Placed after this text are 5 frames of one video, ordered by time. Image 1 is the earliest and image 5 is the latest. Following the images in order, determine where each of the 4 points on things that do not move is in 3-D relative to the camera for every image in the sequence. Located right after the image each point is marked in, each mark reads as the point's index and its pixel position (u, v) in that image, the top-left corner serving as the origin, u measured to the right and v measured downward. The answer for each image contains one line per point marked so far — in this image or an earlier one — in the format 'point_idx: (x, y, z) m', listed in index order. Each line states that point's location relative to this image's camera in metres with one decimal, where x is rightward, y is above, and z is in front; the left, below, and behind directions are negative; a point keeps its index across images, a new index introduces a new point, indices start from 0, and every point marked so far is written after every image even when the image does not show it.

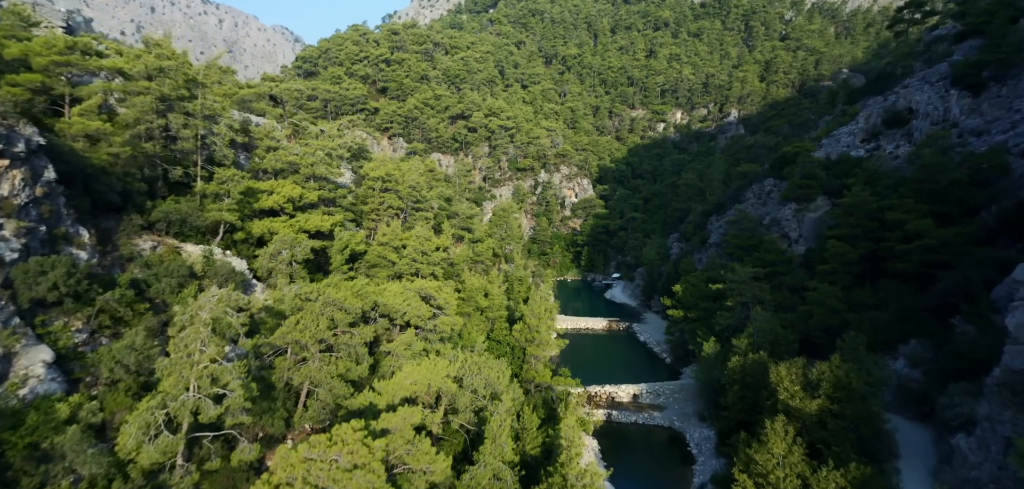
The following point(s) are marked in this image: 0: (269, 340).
0: (-8.3, -3.2, +18.0) m
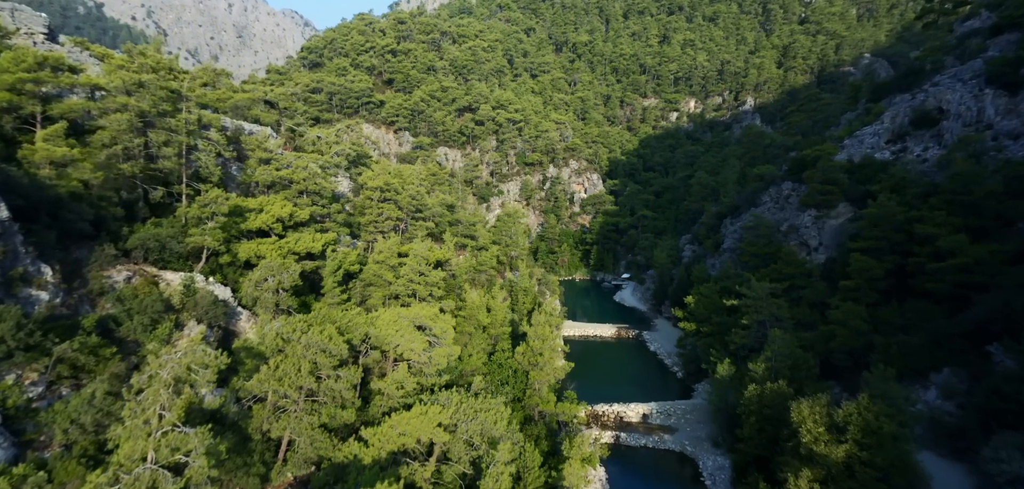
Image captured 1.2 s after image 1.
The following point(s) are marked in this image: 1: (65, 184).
0: (-8.4, -4.5, +16.6) m
1: (-16.1, +2.2, +18.9) m
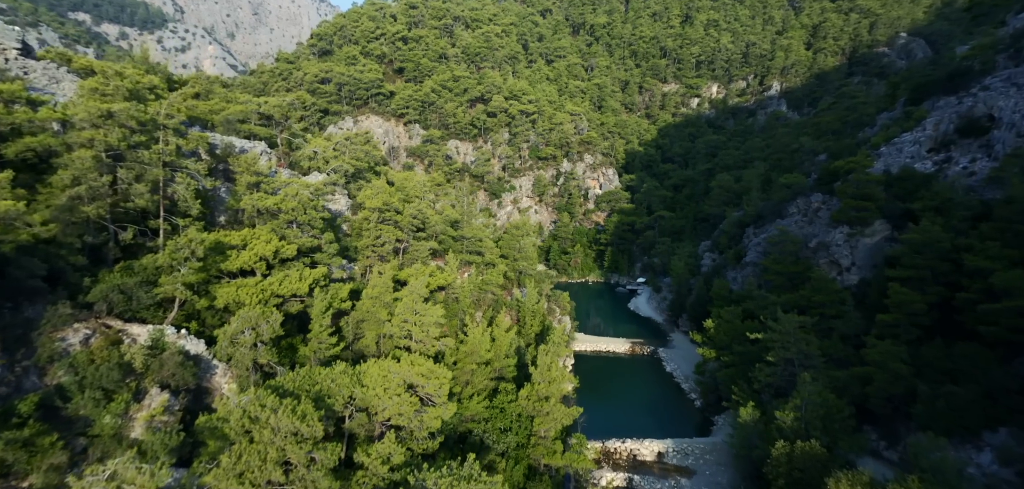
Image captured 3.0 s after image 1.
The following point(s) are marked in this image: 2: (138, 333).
0: (-8.6, -6.7, +14.7) m
1: (-16.2, +0.2, +17.0) m
2: (-13.8, -3.3, +19.3) m
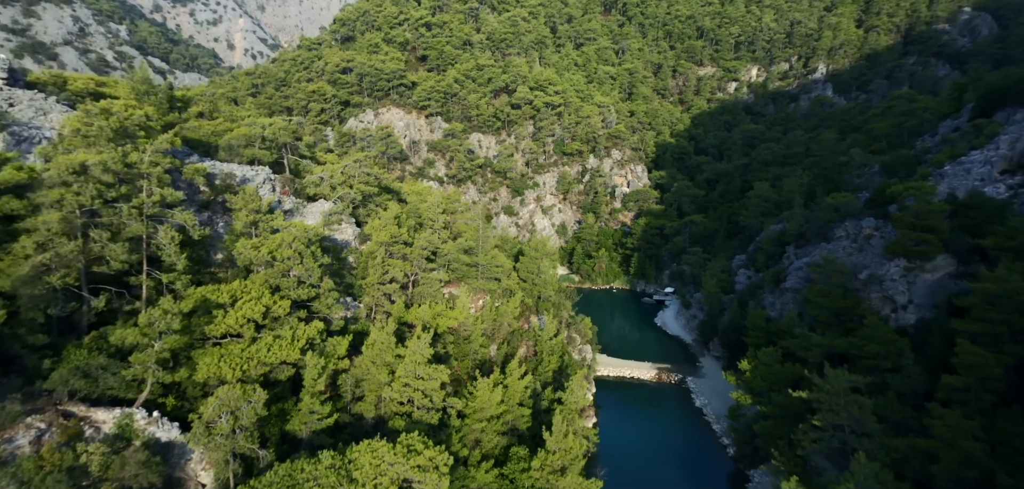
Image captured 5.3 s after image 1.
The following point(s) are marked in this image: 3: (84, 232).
0: (-8.7, -9.5, +12.9) m
1: (-16.0, -2.5, +15.2) m
2: (-13.6, -5.9, +17.6) m
3: (-15.9, +0.6, +19.5) m
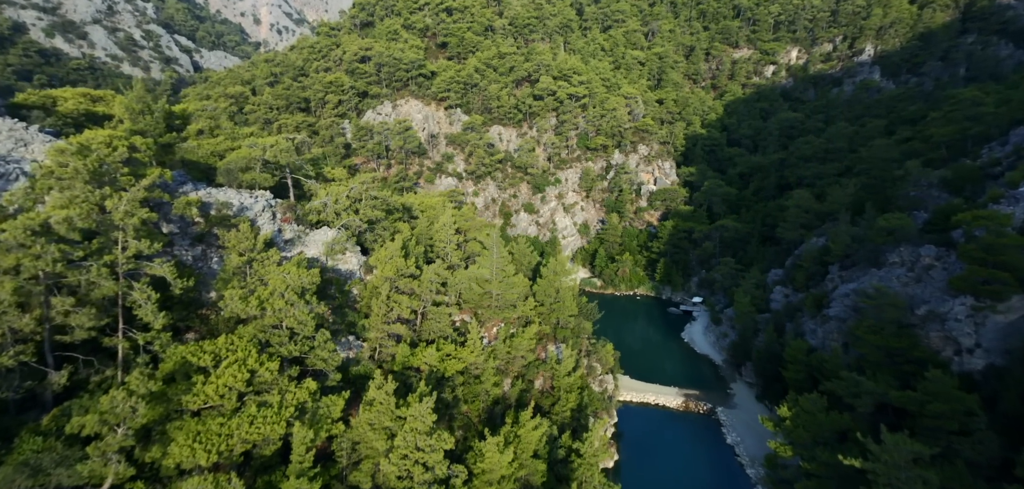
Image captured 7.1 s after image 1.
0: (-8.7, -12.1, +11.0) m
1: (-15.9, -4.9, +13.4) m
2: (-13.4, -8.2, +15.7) m
3: (-15.6, -1.7, +17.5) m
